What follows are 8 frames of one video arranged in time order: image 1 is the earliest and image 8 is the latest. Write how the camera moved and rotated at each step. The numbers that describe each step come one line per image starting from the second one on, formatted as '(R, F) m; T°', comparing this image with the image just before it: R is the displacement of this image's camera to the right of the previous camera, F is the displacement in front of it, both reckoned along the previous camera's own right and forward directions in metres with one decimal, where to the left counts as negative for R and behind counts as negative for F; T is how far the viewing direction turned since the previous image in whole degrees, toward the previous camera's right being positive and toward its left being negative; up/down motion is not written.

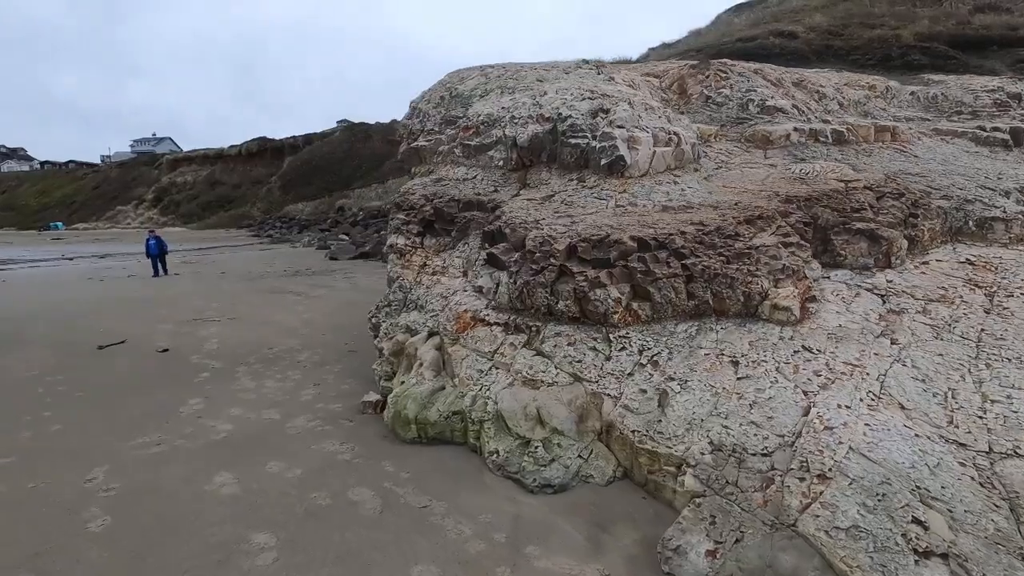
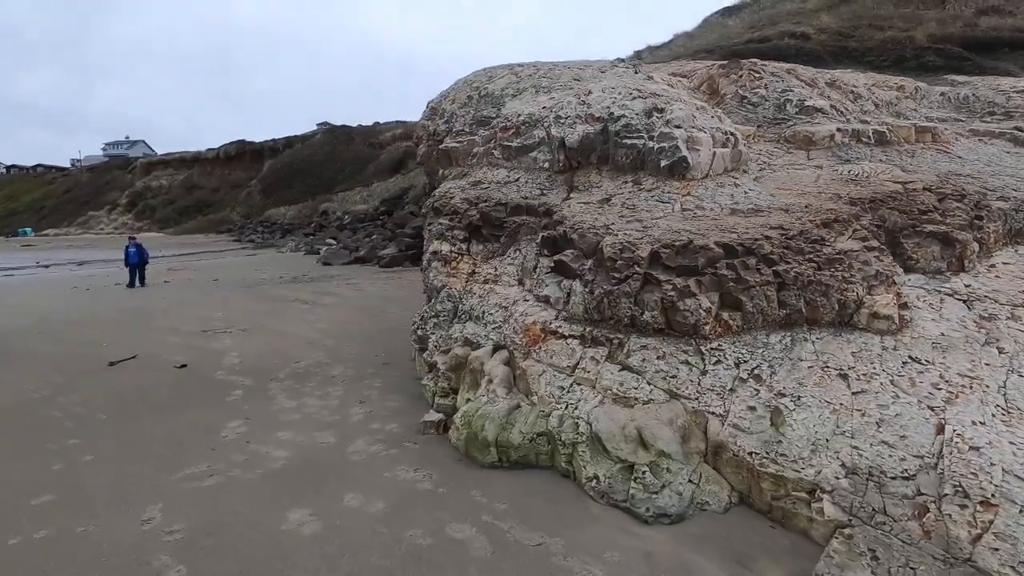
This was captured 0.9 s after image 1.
(-0.7, +0.3) m; +2°
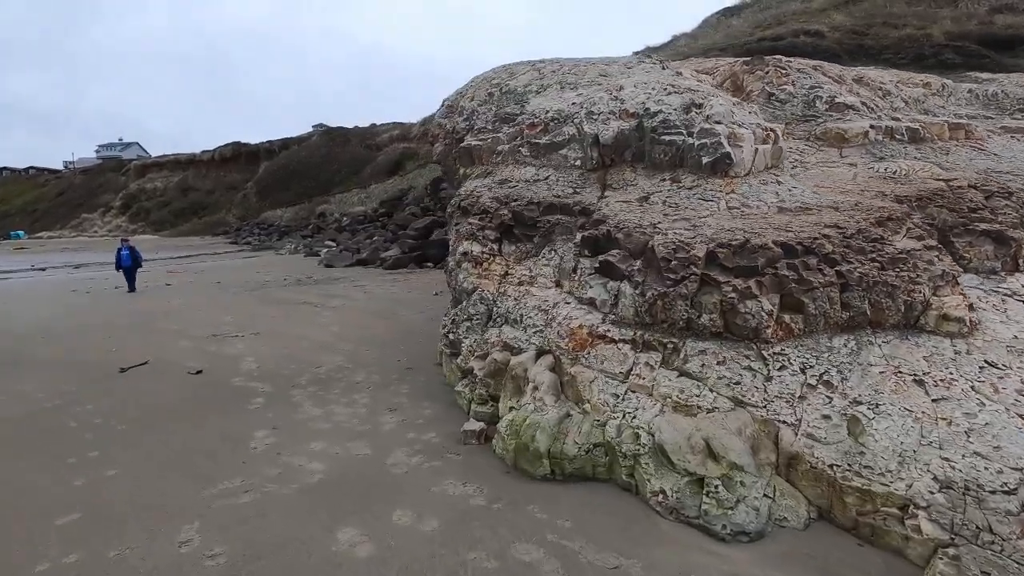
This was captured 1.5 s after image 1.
(-0.4, +0.2) m; 0°
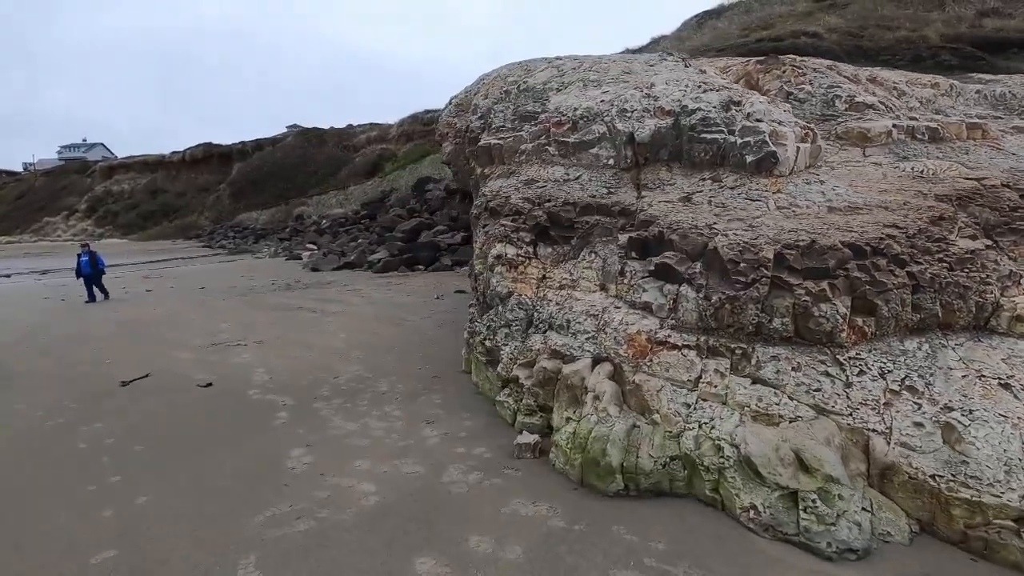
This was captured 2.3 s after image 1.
(-0.6, +0.2) m; +2°
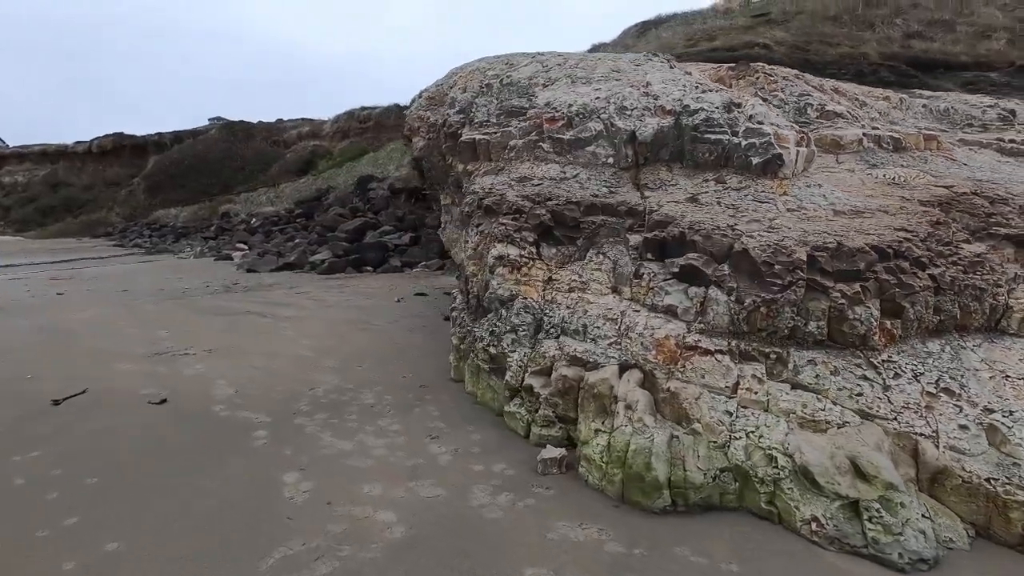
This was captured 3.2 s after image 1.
(-0.6, +0.3) m; +7°
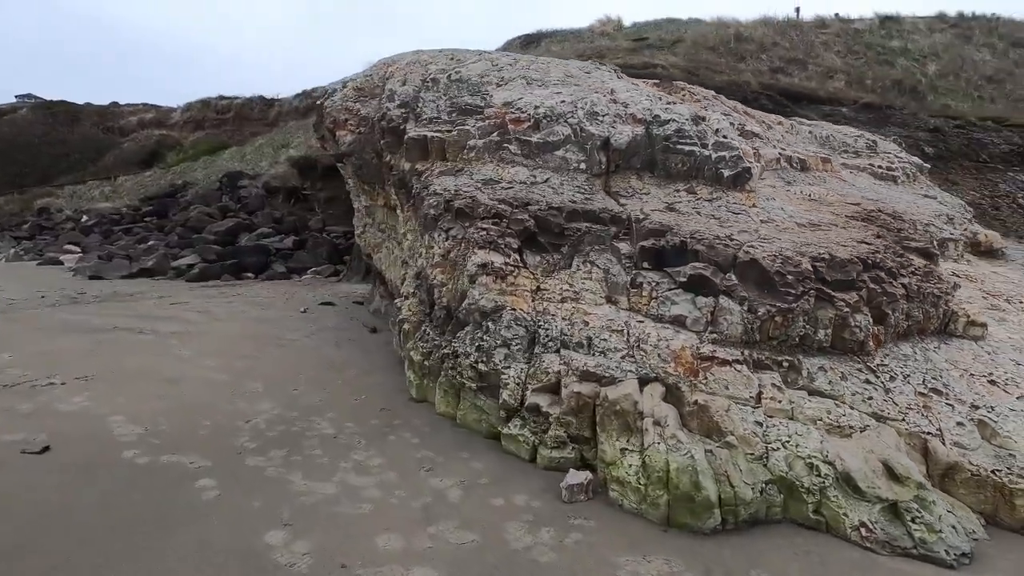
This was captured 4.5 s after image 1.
(-0.9, +0.5) m; +14°
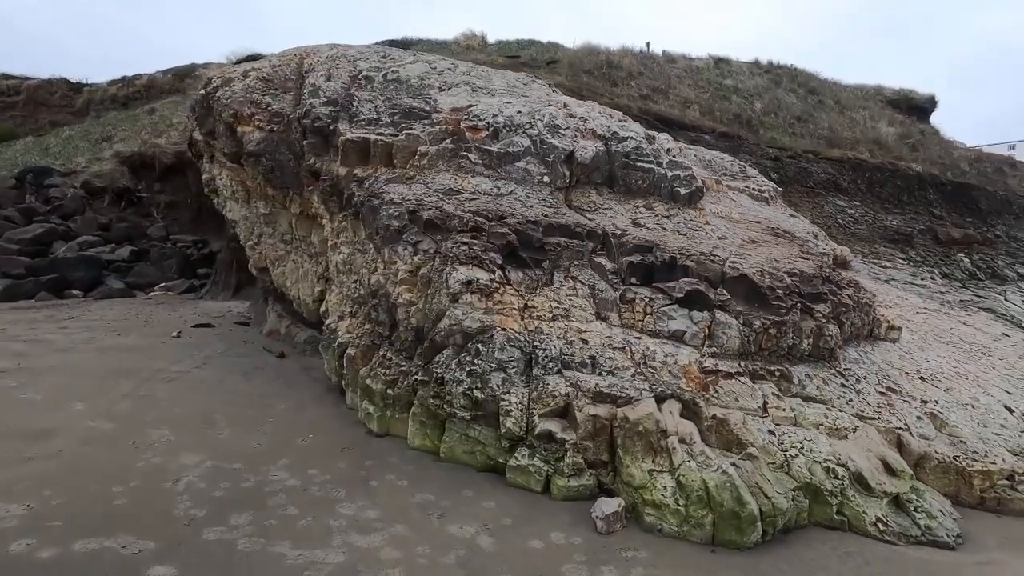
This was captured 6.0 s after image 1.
(-1.0, +0.4) m; +15°
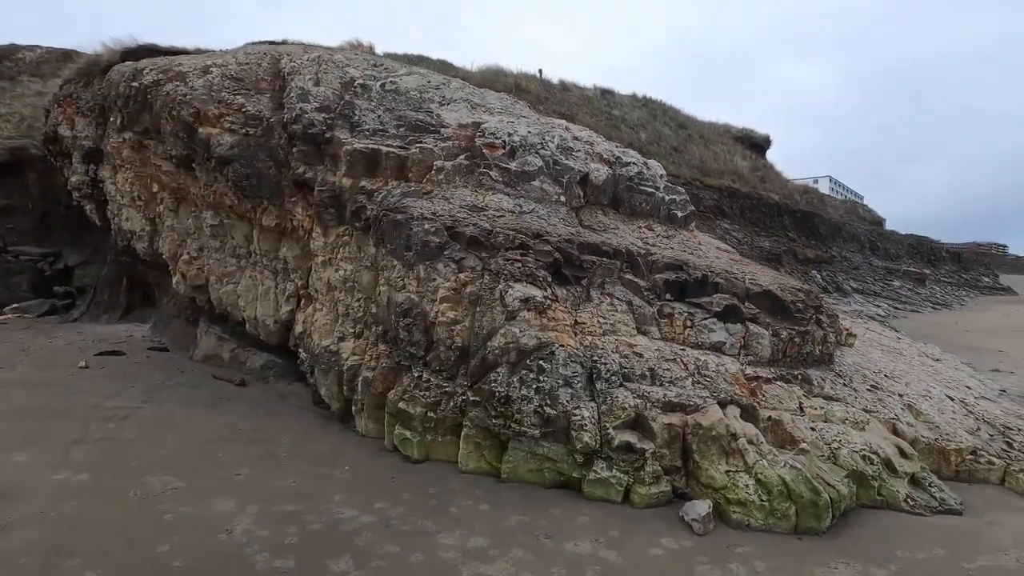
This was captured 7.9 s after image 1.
(-1.4, +0.1) m; +14°
